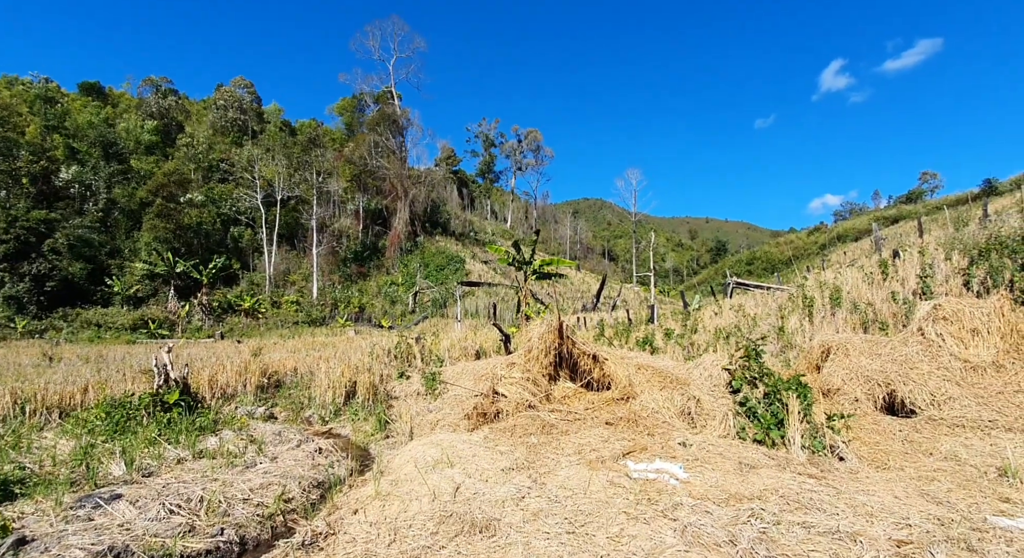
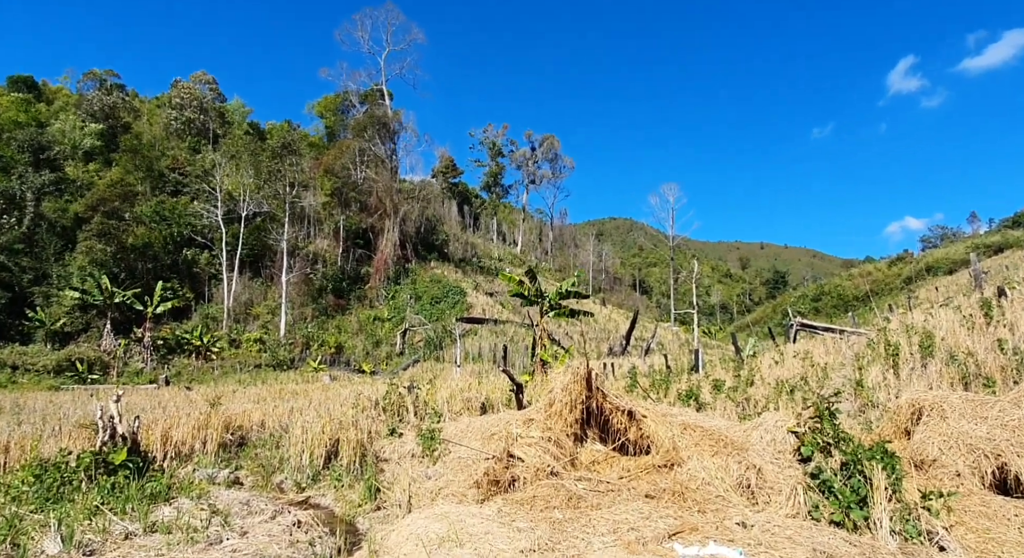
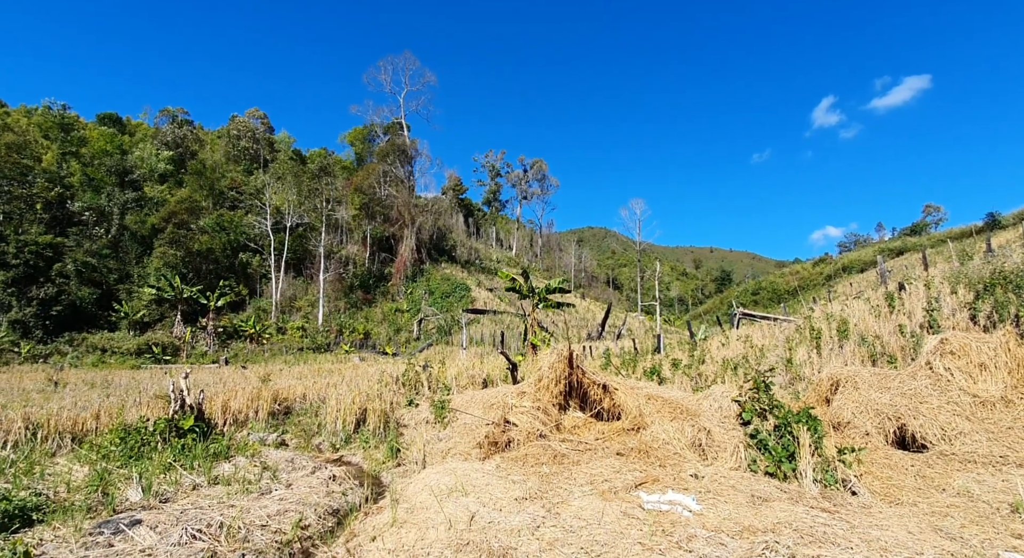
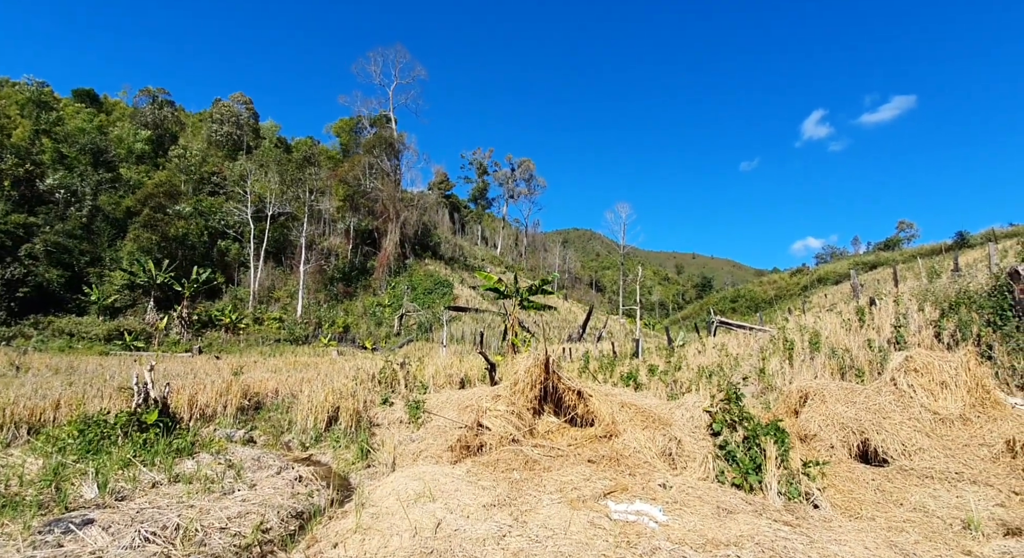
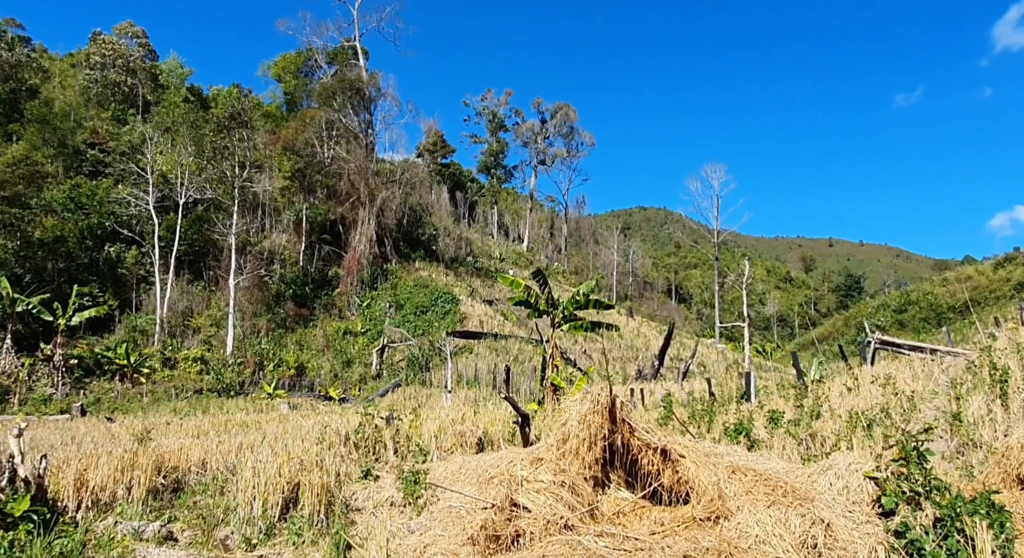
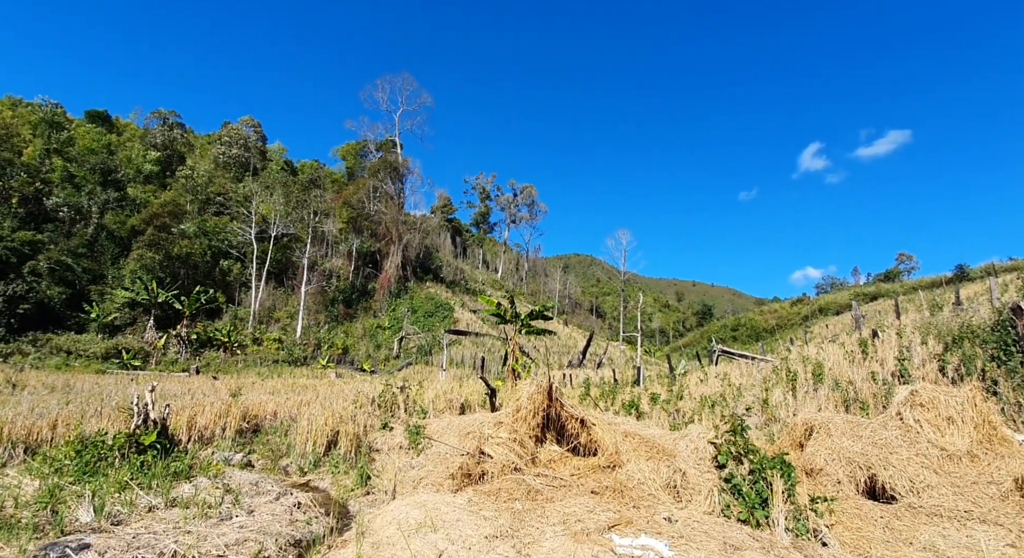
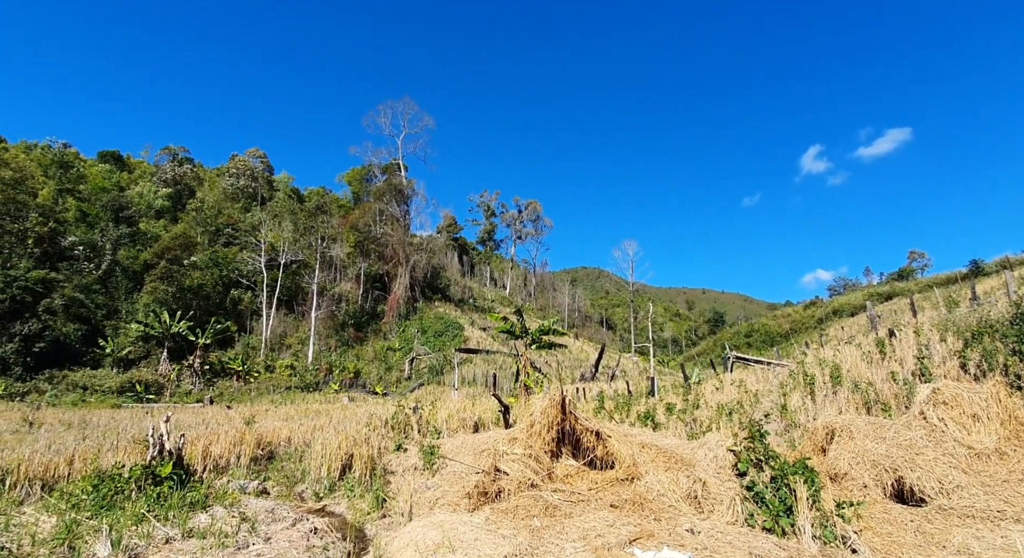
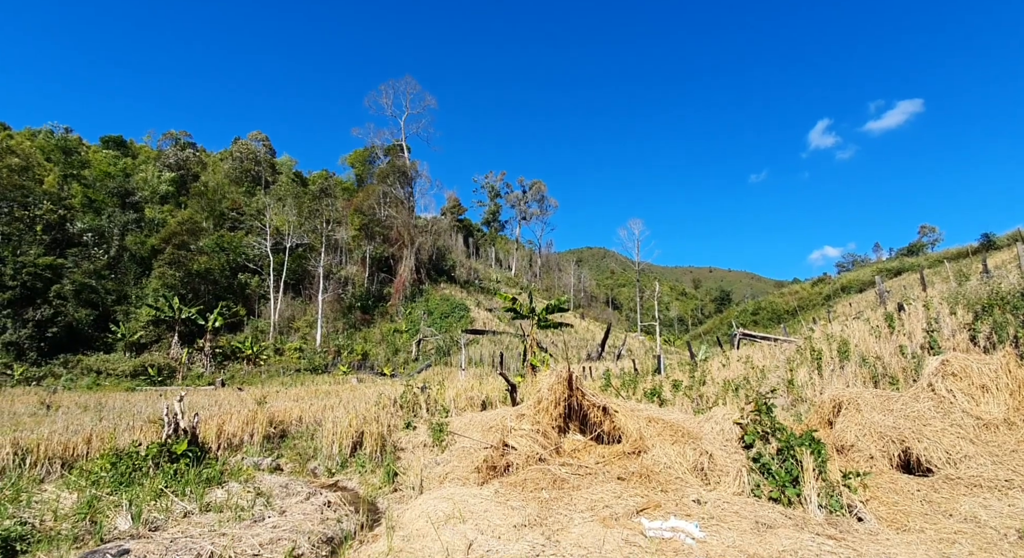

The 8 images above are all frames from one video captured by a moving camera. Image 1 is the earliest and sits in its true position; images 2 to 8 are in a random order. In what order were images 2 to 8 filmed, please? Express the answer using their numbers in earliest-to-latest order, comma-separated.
4, 6, 7, 8, 3, 2, 5
